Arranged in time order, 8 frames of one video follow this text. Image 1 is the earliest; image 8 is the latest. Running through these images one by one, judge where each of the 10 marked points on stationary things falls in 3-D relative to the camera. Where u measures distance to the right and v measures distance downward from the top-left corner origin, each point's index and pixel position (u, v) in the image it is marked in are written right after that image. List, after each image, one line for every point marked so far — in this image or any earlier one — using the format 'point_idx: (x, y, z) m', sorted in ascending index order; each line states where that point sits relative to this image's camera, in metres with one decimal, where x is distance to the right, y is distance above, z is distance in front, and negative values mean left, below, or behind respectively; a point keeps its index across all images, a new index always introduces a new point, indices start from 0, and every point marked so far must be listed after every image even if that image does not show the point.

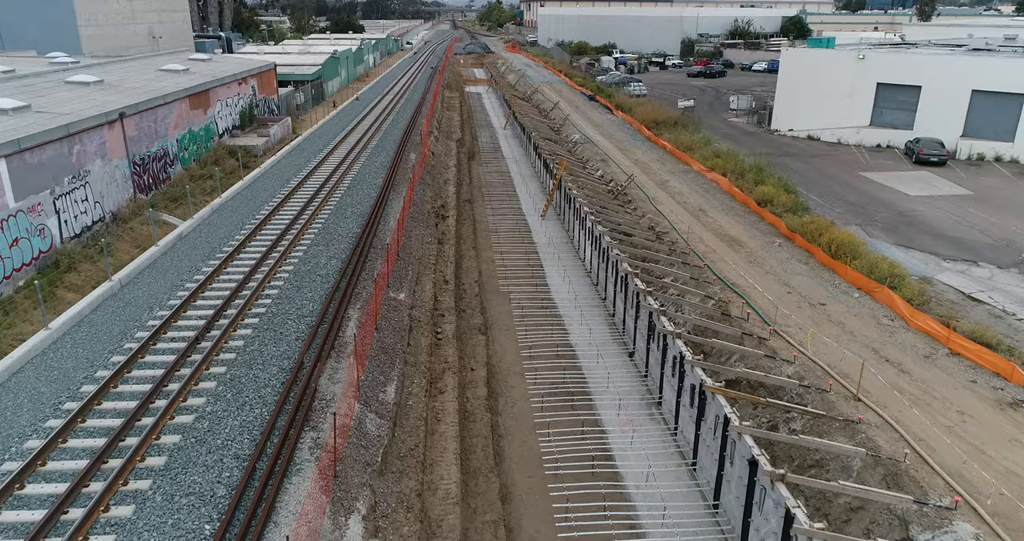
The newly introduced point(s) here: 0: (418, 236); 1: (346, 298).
0: (-2.4, +0.9, +18.6) m
1: (-3.0, -0.5, +13.2) m
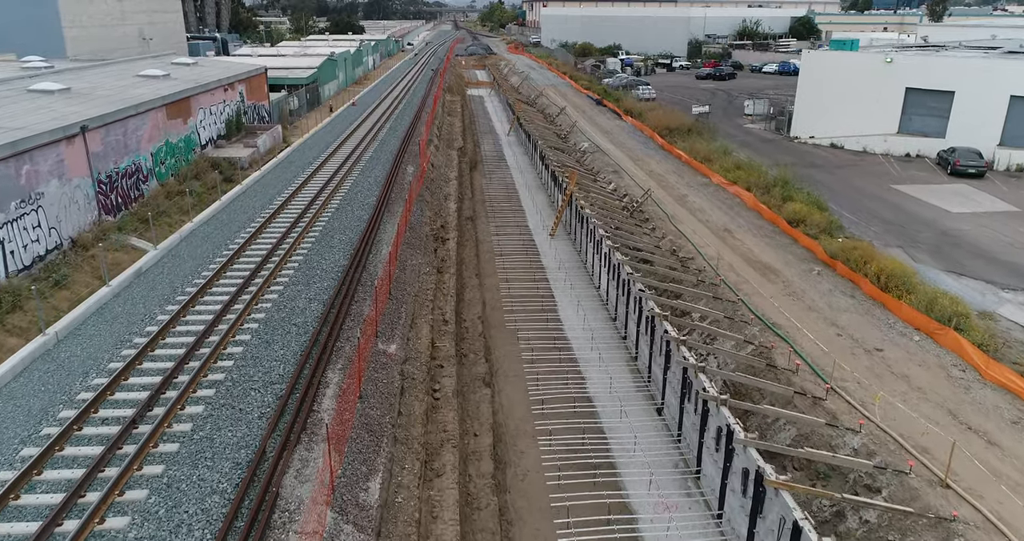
0: (-2.2, +0.1, +16.5) m
1: (-2.8, -1.3, +11.0) m
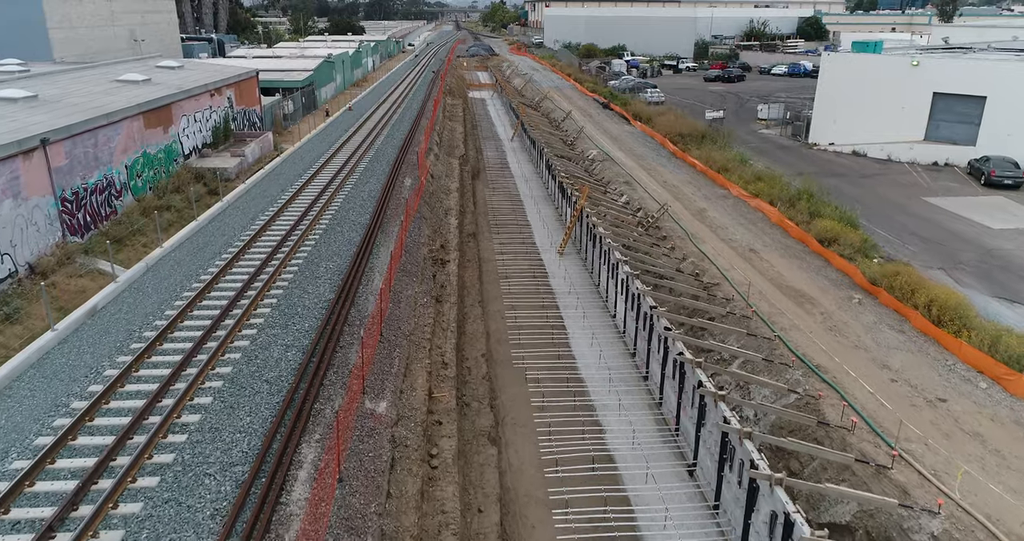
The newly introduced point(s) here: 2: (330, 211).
0: (-2.1, -0.5, +14.7) m
1: (-2.7, -1.9, +9.2) m
2: (-4.7, +1.6, +19.0) m
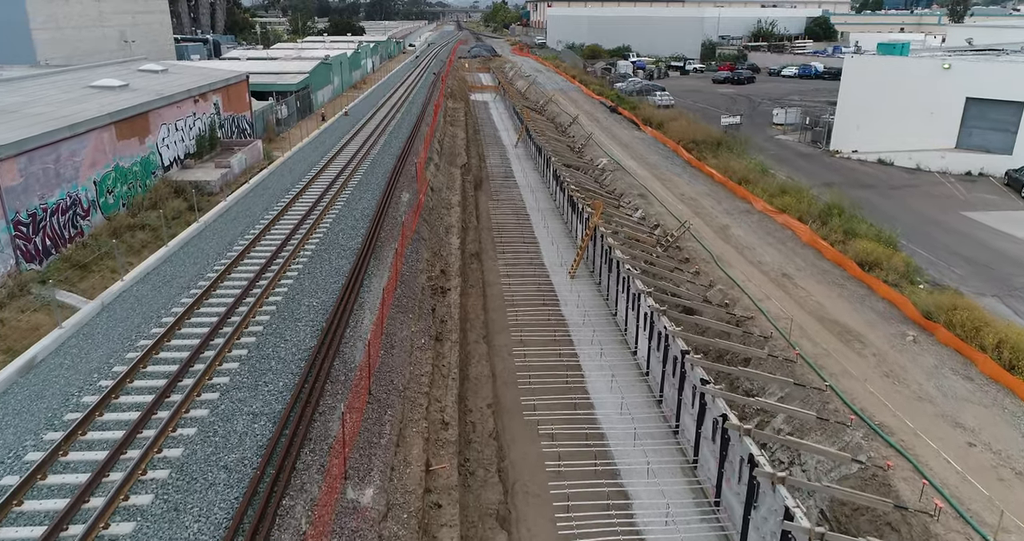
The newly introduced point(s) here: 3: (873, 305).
0: (-1.9, -1.2, +12.8) m
1: (-2.5, -2.6, +7.3) m
2: (-4.5, +0.9, +17.1) m
3: (+8.0, -0.8, +16.2) m
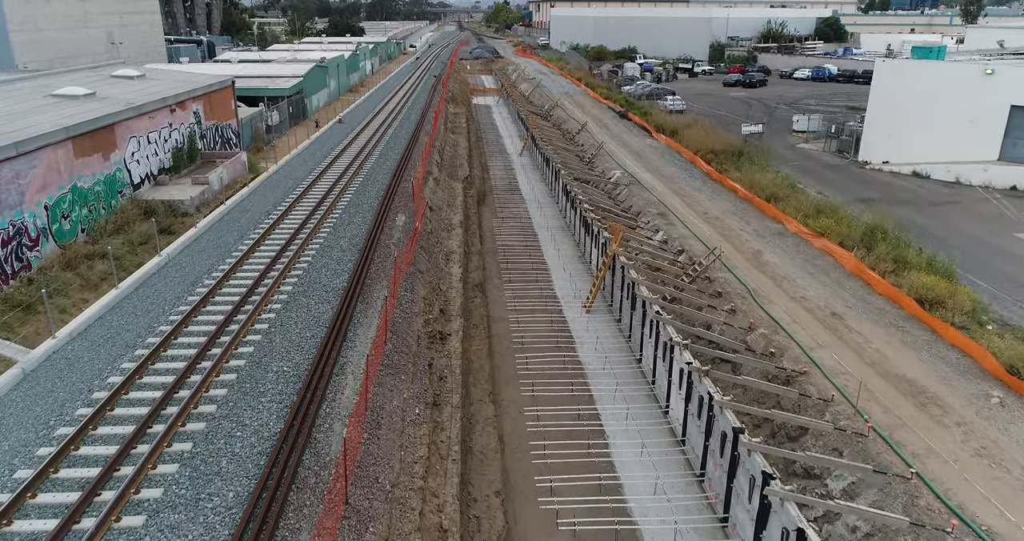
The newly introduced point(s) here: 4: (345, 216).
0: (-1.7, -2.0, +10.5) m
1: (-2.3, -3.4, +5.0) m
2: (-4.3, +0.1, +14.8) m
3: (+8.2, -1.6, +13.9) m
4: (-4.3, +1.4, +18.7) m
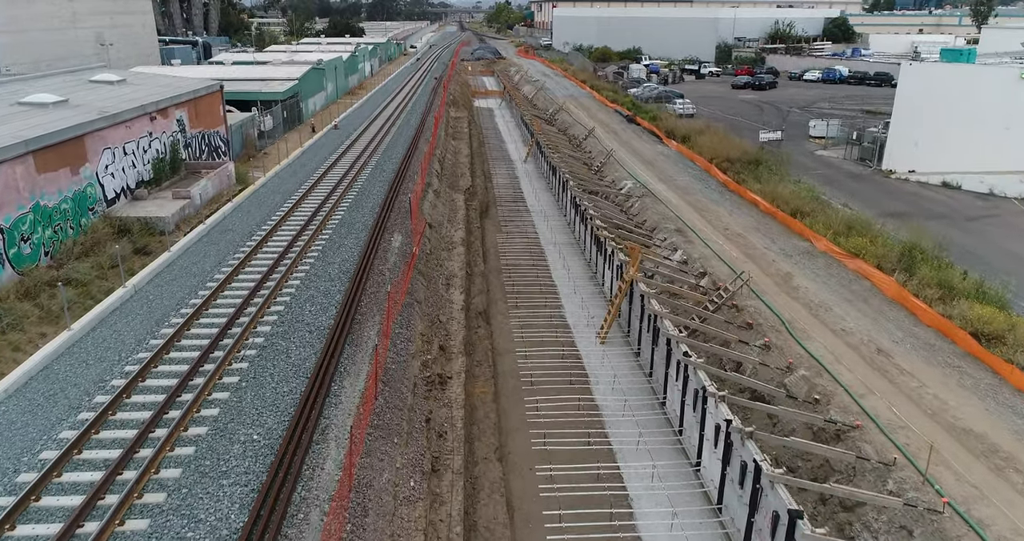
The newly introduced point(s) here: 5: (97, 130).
0: (-1.5, -2.6, +8.8) m
1: (-2.2, -4.0, +3.4) m
2: (-4.2, -0.5, +13.2) m
3: (+8.4, -2.2, +12.2) m
4: (-4.1, +0.8, +17.1) m
5: (-10.6, +3.6, +18.7) m
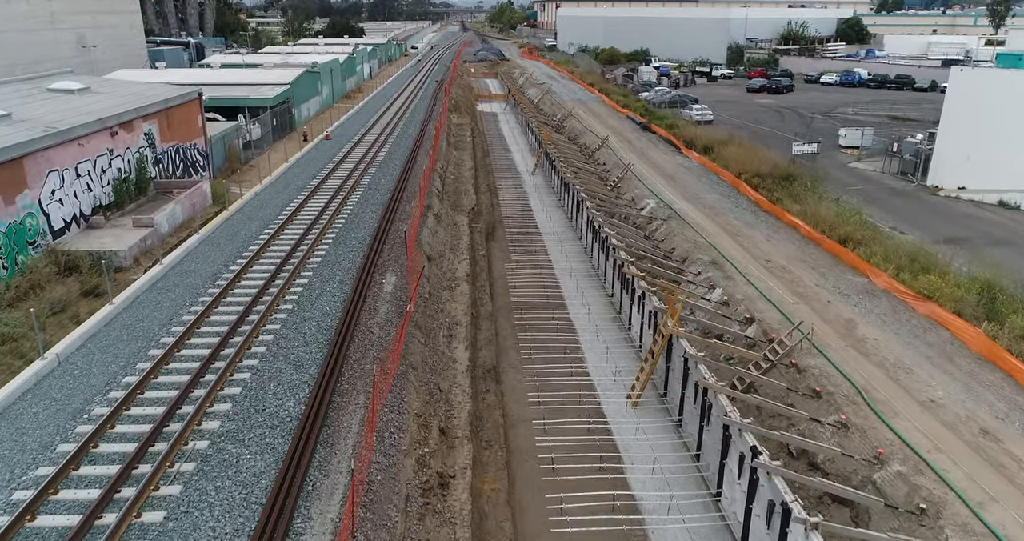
0: (-1.3, -3.6, +6.1) m
1: (-1.9, -5.0, +0.7) m
2: (-3.9, -1.5, +10.5) m
3: (+8.6, -3.2, +9.5) m
4: (-3.9, -0.2, +14.4) m
5: (-10.3, +2.6, +16.0) m
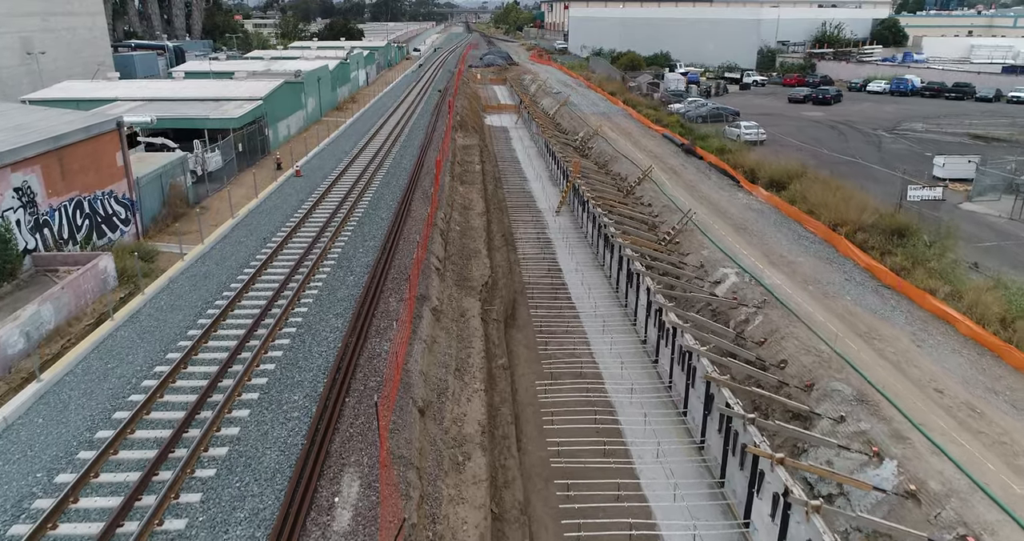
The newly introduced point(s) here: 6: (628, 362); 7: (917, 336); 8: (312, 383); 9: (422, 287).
0: (-0.7, -5.9, -0.4) m
1: (-1.4, -7.3, -5.9) m
2: (-3.3, -3.8, +3.9) m
3: (+9.2, -5.5, +2.9) m
4: (-3.2, -2.5, +7.8) m
5: (-9.7, +0.3, +9.5) m
6: (+2.4, -1.9, +15.2) m
7: (+8.1, -1.3, +14.5) m
8: (-2.9, -1.6, +10.5) m
9: (-1.9, -0.4, +14.9) m
